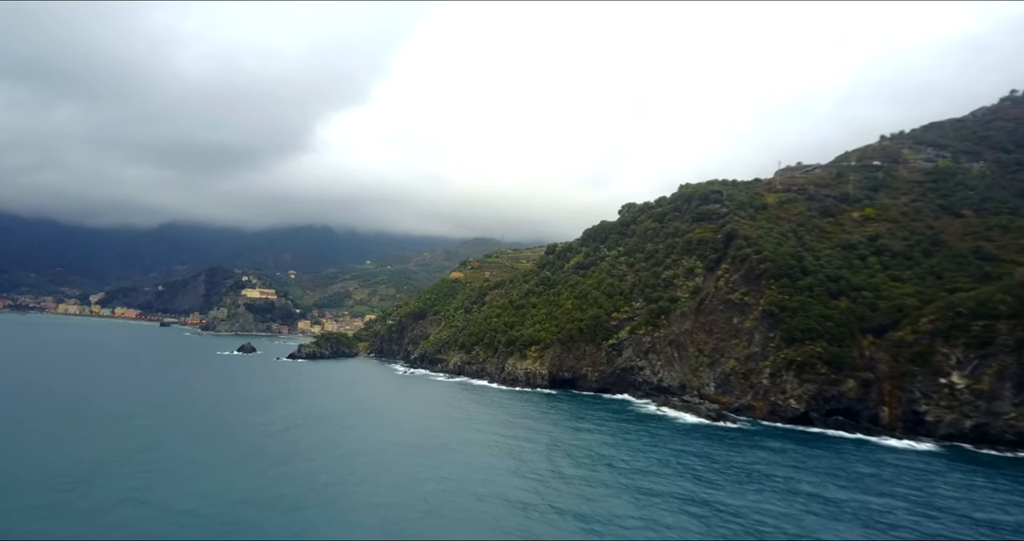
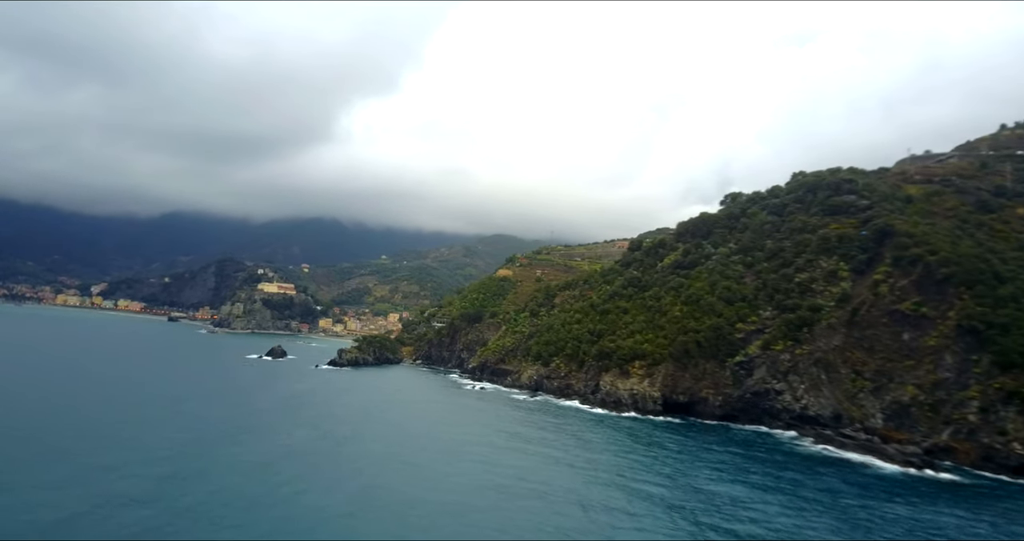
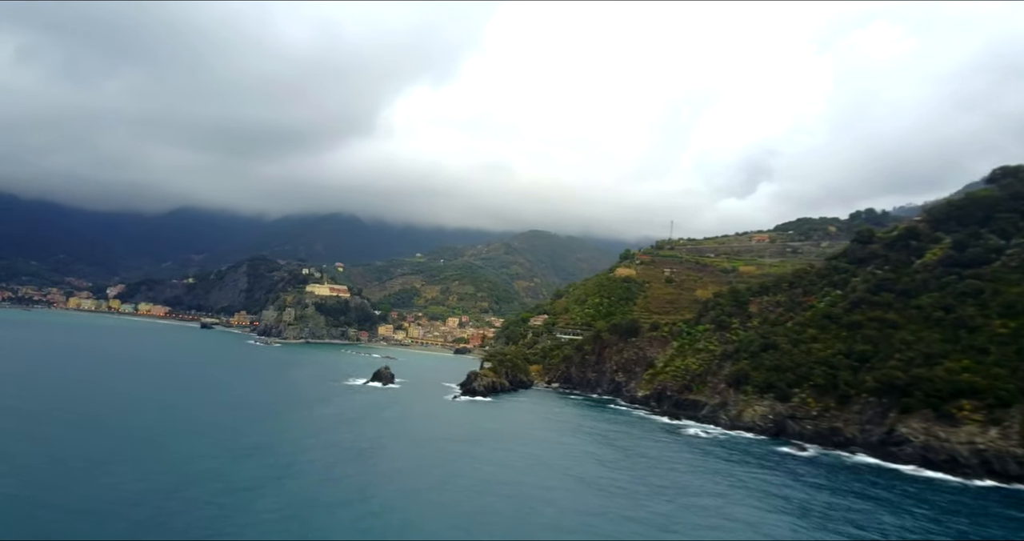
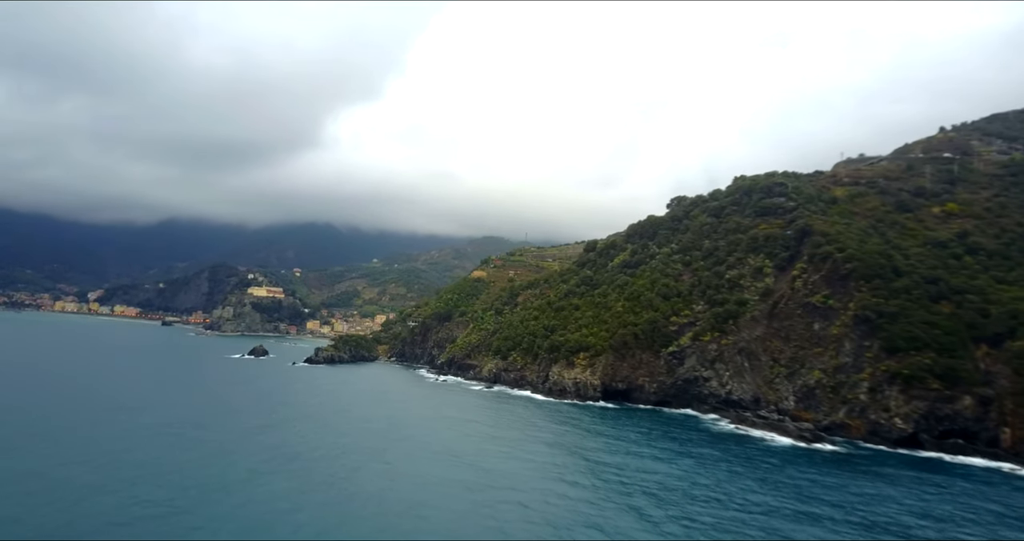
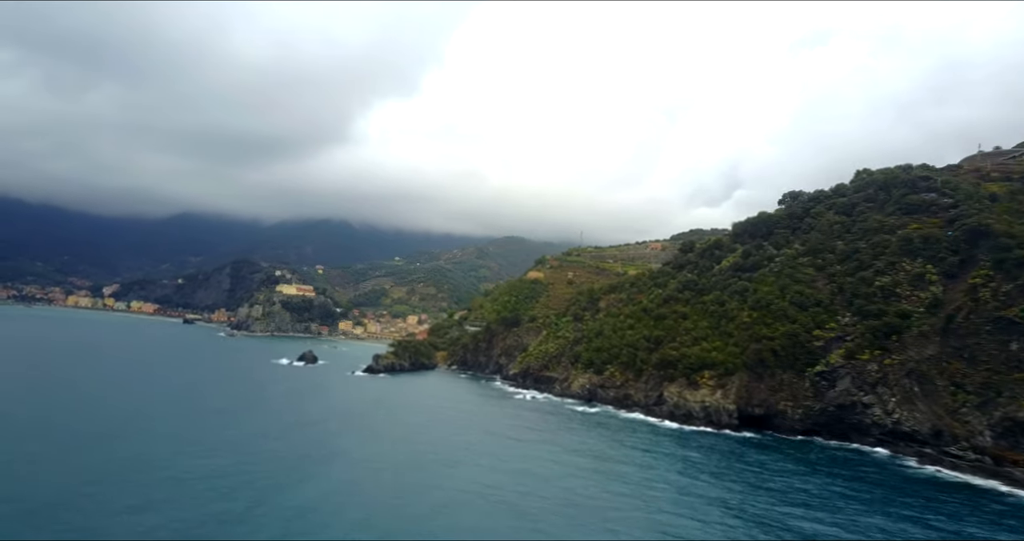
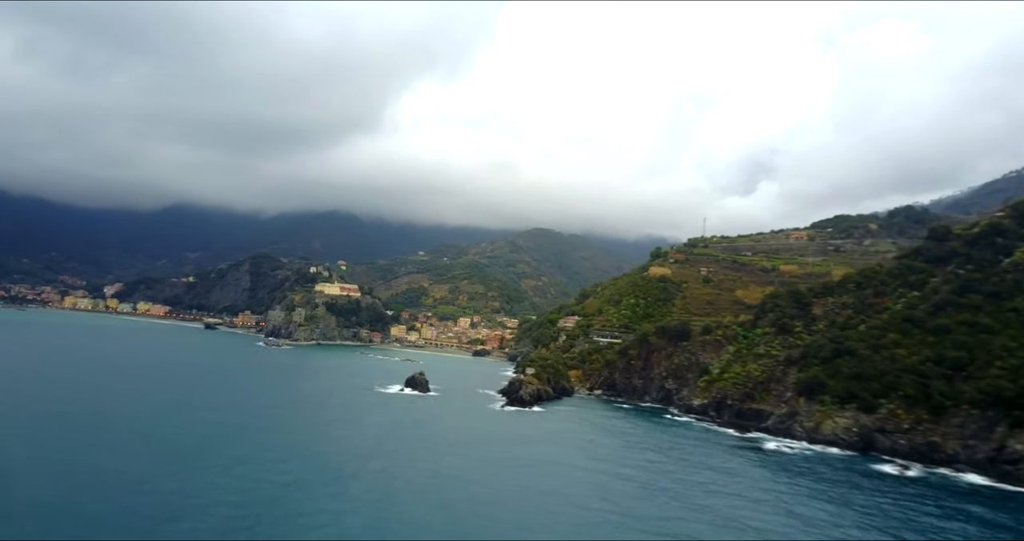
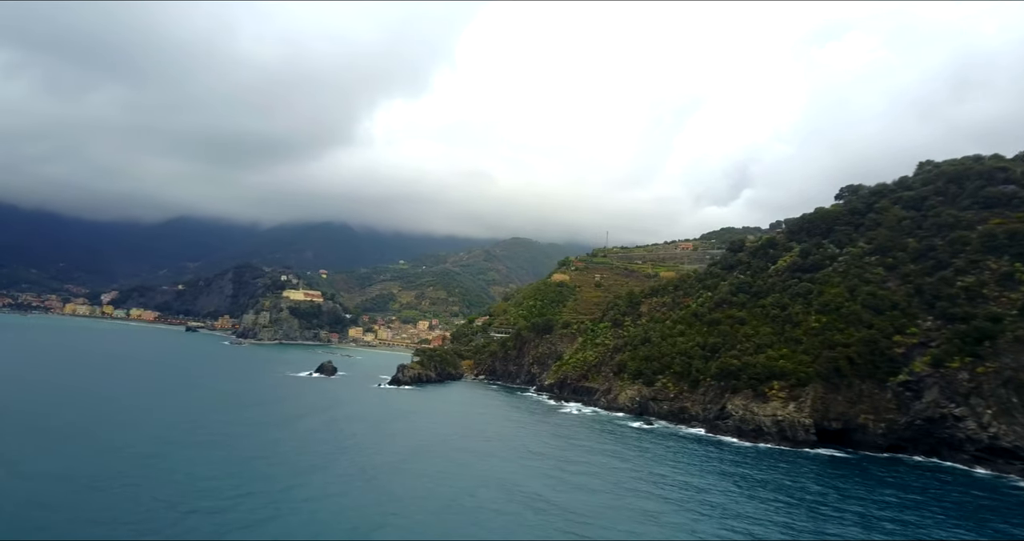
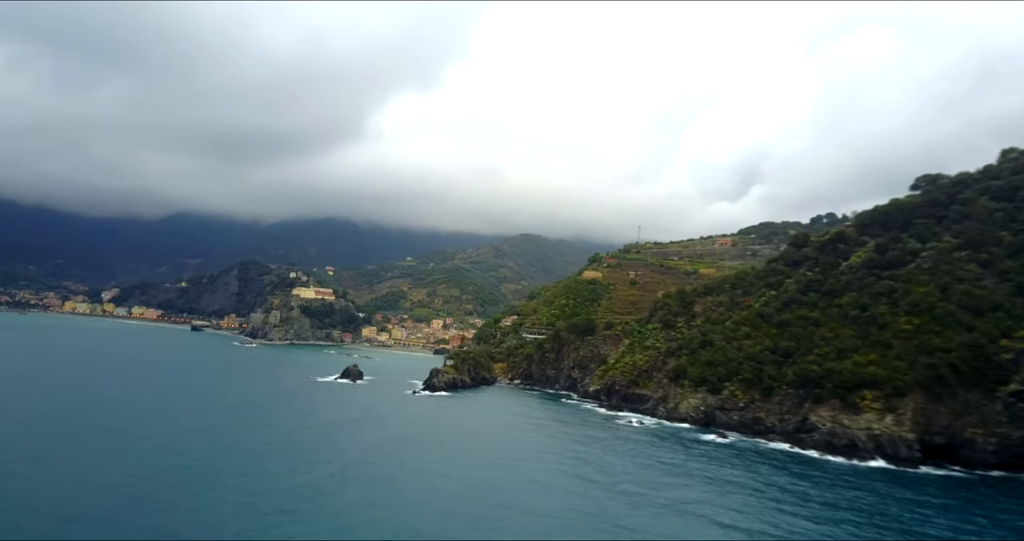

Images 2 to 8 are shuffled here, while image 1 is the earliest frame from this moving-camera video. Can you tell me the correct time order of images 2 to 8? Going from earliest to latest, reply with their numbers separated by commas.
4, 2, 5, 7, 8, 3, 6
